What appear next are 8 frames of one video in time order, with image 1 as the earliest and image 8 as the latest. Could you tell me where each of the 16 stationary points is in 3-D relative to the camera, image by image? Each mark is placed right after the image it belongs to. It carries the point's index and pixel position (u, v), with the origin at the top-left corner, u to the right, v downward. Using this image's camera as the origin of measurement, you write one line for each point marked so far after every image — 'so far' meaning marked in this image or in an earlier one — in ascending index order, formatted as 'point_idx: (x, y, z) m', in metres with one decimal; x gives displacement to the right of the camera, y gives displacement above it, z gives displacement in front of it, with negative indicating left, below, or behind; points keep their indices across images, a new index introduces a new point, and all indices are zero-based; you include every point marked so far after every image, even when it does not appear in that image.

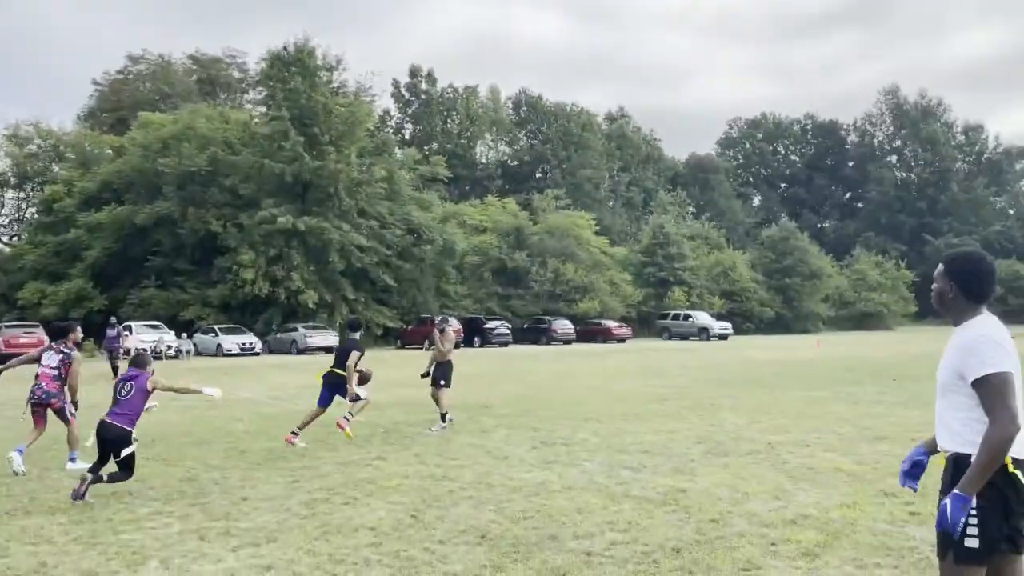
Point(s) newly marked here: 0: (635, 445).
0: (+1.5, -1.9, +10.0) m
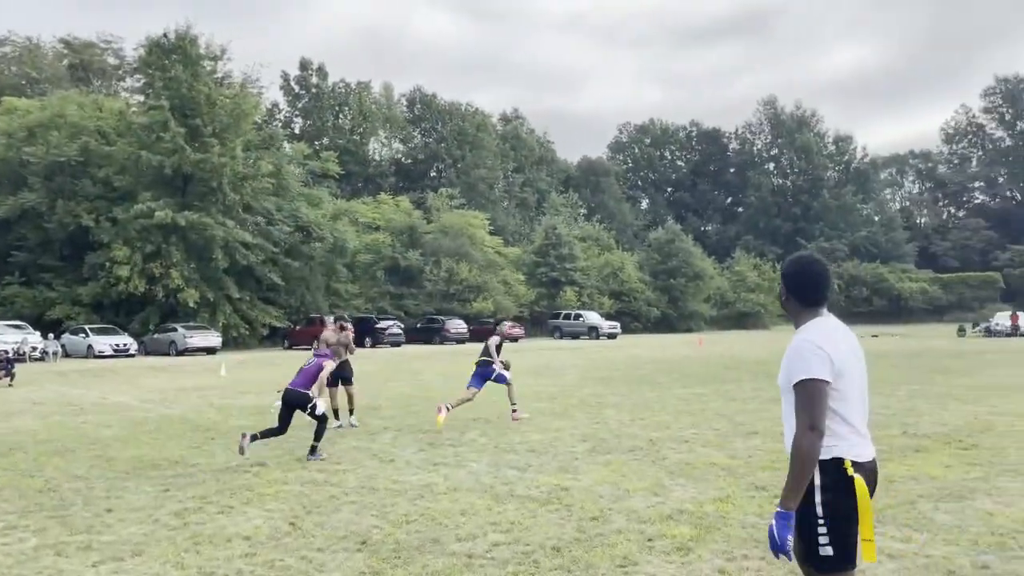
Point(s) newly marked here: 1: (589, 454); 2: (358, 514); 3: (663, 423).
0: (+0.1, -1.9, +10.1) m
1: (+0.9, -1.9, +9.3) m
2: (-1.3, -1.9, +6.8) m
3: (+2.2, -2.0, +11.7) m
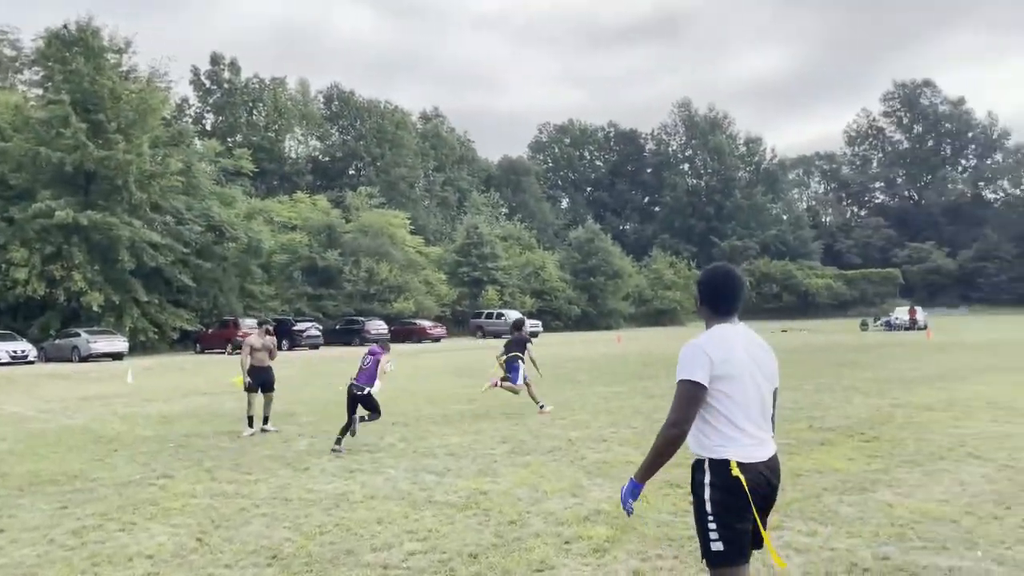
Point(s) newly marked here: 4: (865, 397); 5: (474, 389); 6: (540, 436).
0: (-0.9, -2.0, +10.0) m
1: (0.0, -1.9, +9.3) m
2: (-2.0, -2.0, +6.6) m
3: (+1.0, -2.0, +11.8) m
4: (+6.2, -1.9, +14.1) m
5: (-0.8, -2.1, +17.1) m
6: (+0.4, -2.0, +10.6) m
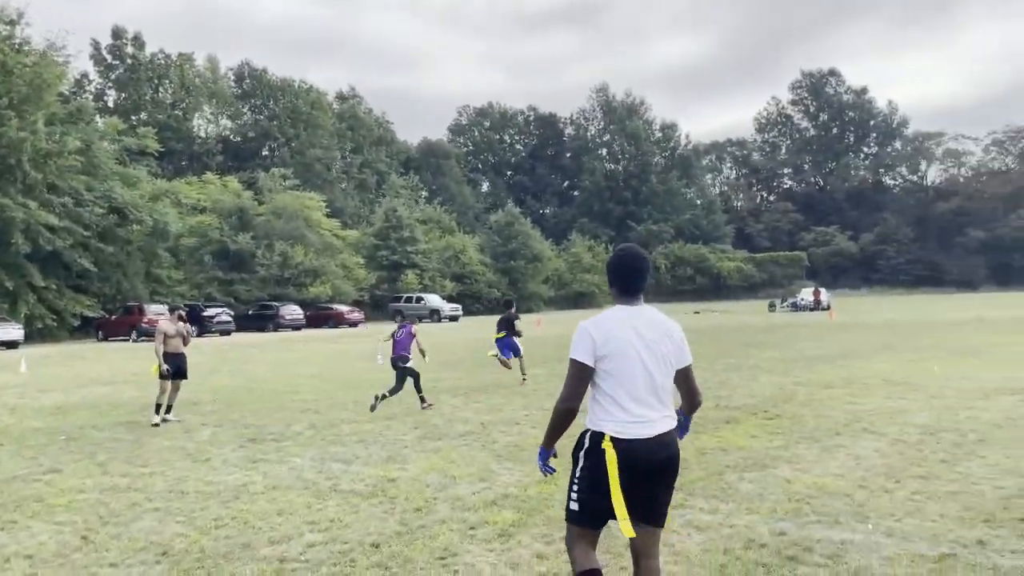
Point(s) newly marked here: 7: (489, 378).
0: (-2.0, -1.8, +9.8) m
1: (-1.1, -1.7, +9.2) m
2: (-2.7, -1.8, +6.3) m
3: (-0.2, -1.7, +11.7) m
4: (+4.7, -1.6, +14.6) m
5: (-2.6, -1.8, +16.8) m
6: (-0.8, -1.7, +10.5) m
7: (-0.4, -1.8, +15.6) m
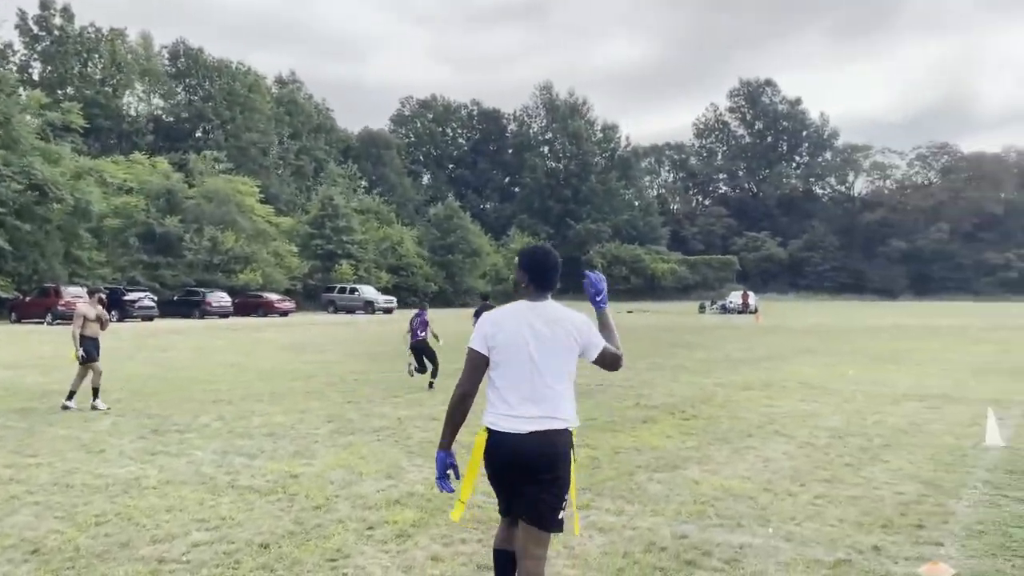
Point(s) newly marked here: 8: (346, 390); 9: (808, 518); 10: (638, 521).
0: (-2.9, -1.6, +9.4) m
1: (-2.0, -1.6, +8.9) m
2: (-3.5, -1.7, +5.9) m
3: (-1.4, -1.6, +11.5) m
4: (+3.3, -1.6, +14.7) m
5: (-4.1, -1.6, +16.4) m
6: (-1.8, -1.6, +10.3) m
7: (-1.9, -1.6, +15.3) m
8: (-2.6, -1.6, +12.6) m
9: (+2.1, -1.6, +5.7) m
10: (+0.9, -1.6, +5.7) m
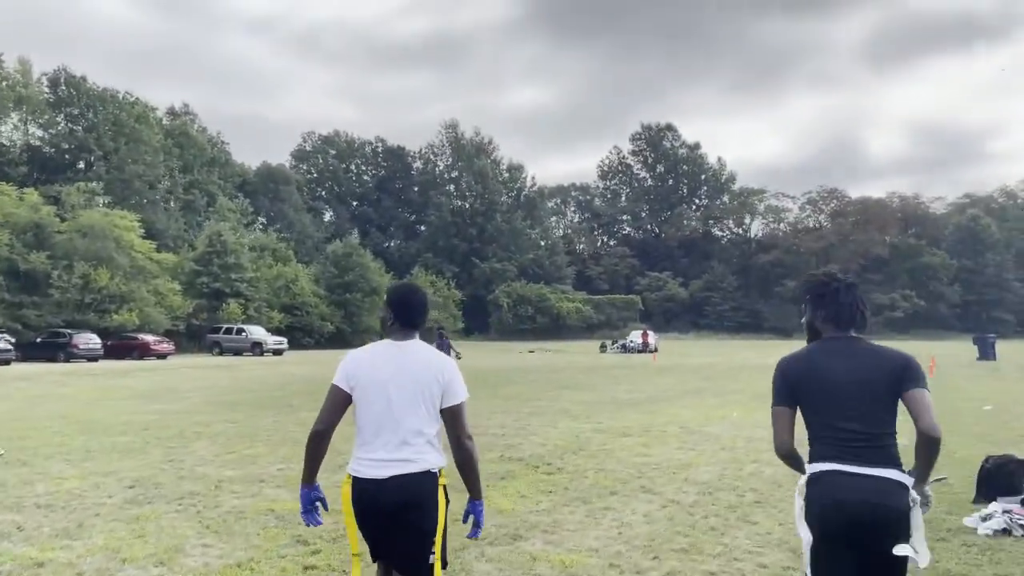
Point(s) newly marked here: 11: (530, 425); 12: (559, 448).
0: (-4.6, -2.0, +7.9) m
1: (-3.6, -2.0, +7.5) m
2: (-4.7, -1.9, +4.3) m
3: (-3.3, -2.1, +10.1) m
4: (+1.0, -2.3, +13.8) m
5: (-6.5, -2.3, +14.7) m
6: (-3.6, -2.1, +8.8) m
7: (-4.2, -2.3, +13.8) m
8: (-4.6, -2.2, +11.1) m
9: (+0.8, -1.9, +4.7) m
10: (-0.4, -1.9, +4.6) m
11: (+0.3, -2.3, +13.5) m
12: (+0.7, -2.2, +10.9) m
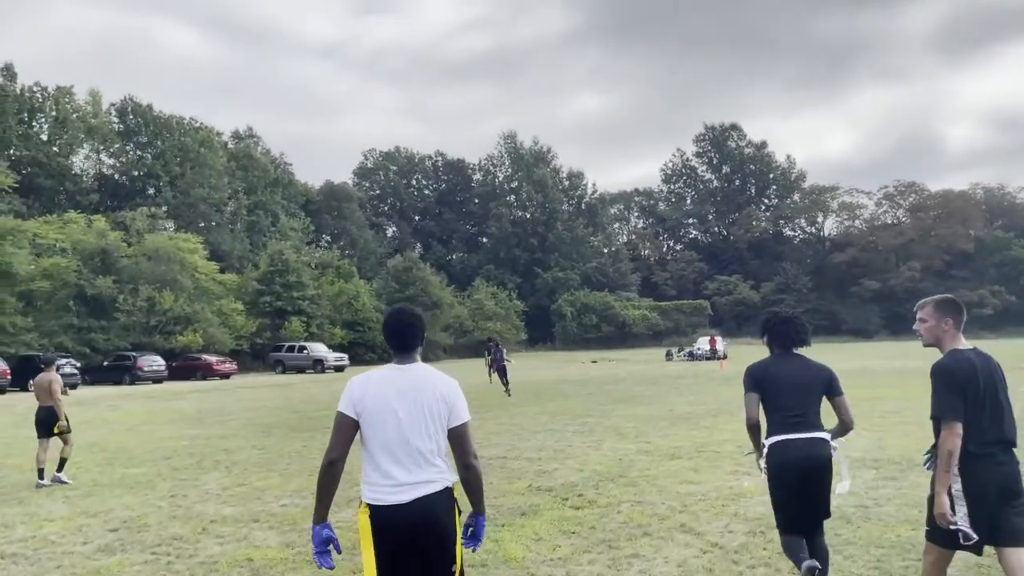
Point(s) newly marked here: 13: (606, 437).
0: (-4.4, -2.3, +7.2) m
1: (-3.5, -2.2, +6.7) m
2: (-4.9, -2.1, +3.7) m
3: (-2.9, -2.3, +9.4) m
4: (+1.7, -2.4, +12.6) m
5: (-5.7, -2.7, +14.2) m
6: (-3.3, -2.3, +8.1) m
7: (-3.5, -2.6, +13.1) m
8: (-4.2, -2.4, +10.4) m
9: (+0.7, -1.9, +3.6) m
10: (-0.5, -1.9, +3.6) m
11: (+0.9, -2.4, +12.4) m
12: (+1.1, -2.3, +9.8) m
13: (+1.6, -2.5, +13.4) m
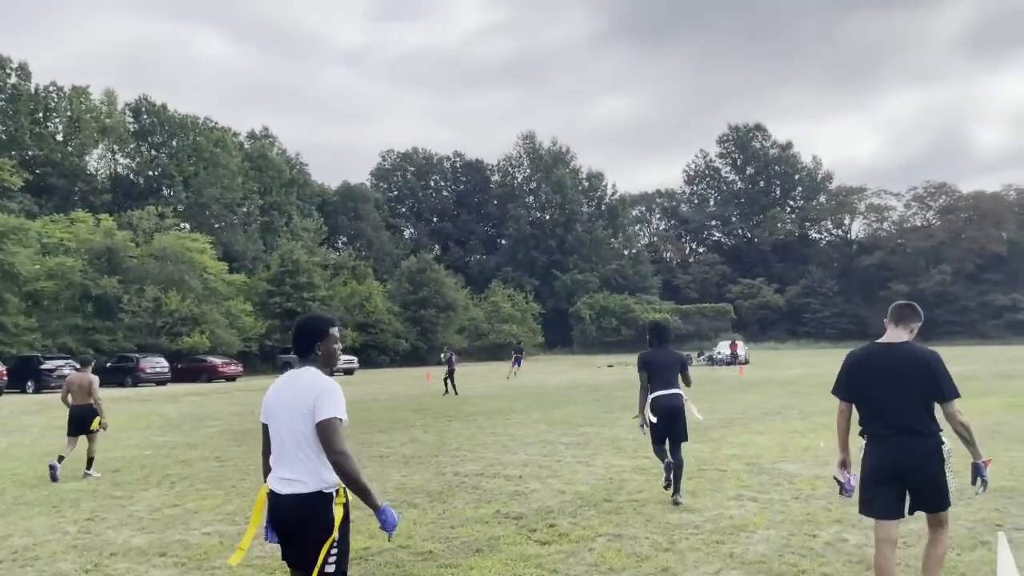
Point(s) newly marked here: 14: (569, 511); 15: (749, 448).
0: (-4.8, -2.2, +6.1) m
1: (-3.9, -2.1, +5.6) m
2: (-5.4, -2.0, +2.6) m
3: (-3.2, -2.3, +8.2) m
4: (+1.4, -2.4, +11.4) m
5: (-5.9, -2.7, +13.1) m
6: (-3.7, -2.2, +7.0) m
7: (-3.7, -2.6, +12.0) m
8: (-4.5, -2.4, +9.3) m
9: (+0.2, -1.8, +2.4) m
10: (-1.0, -1.8, +2.4) m
11: (+0.7, -2.4, +11.1) m
12: (+0.7, -2.2, +8.5) m
13: (+1.4, -2.4, +12.2) m
14: (+0.6, -2.2, +7.8) m
15: (+3.5, -2.3, +11.7) m
